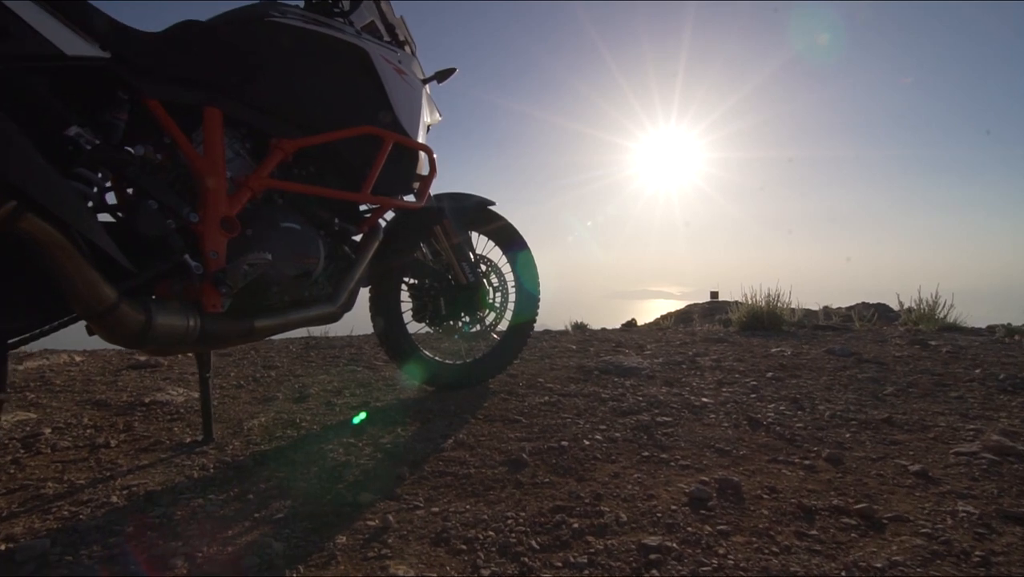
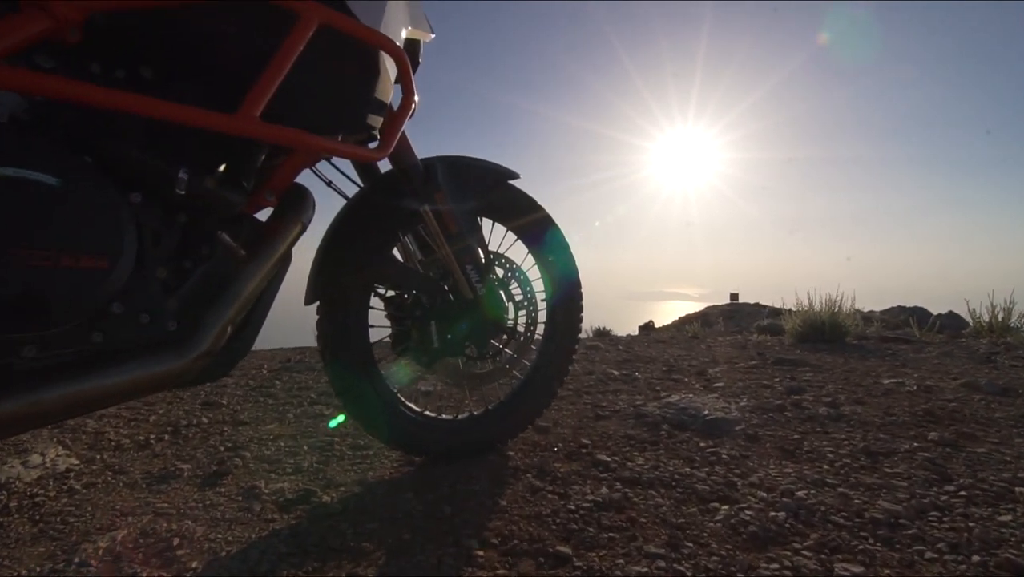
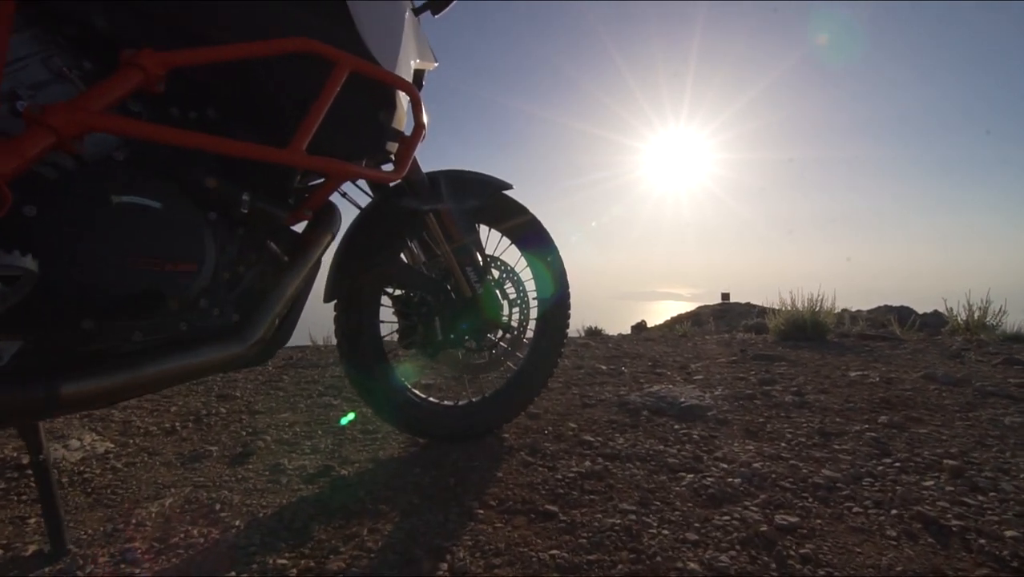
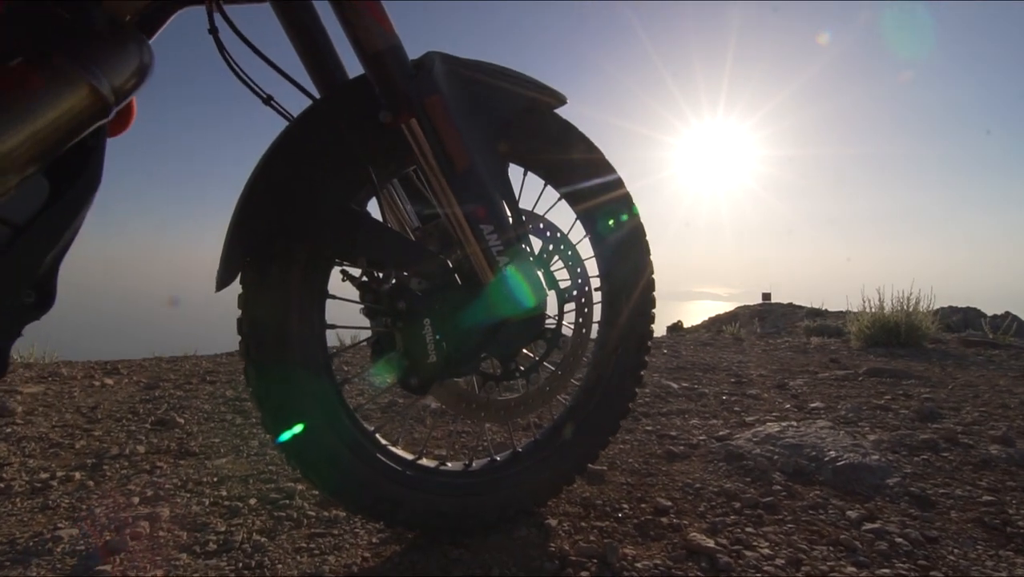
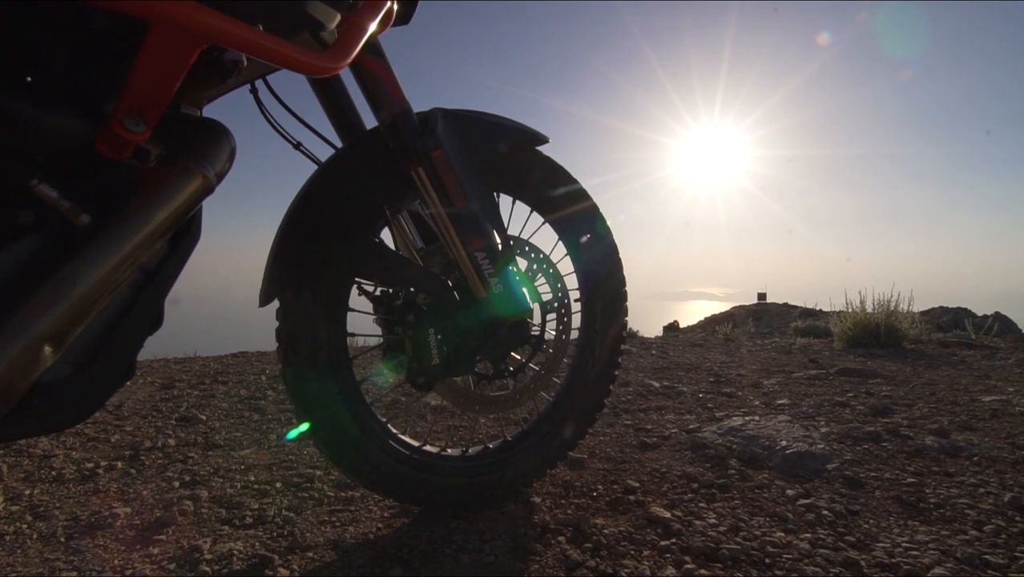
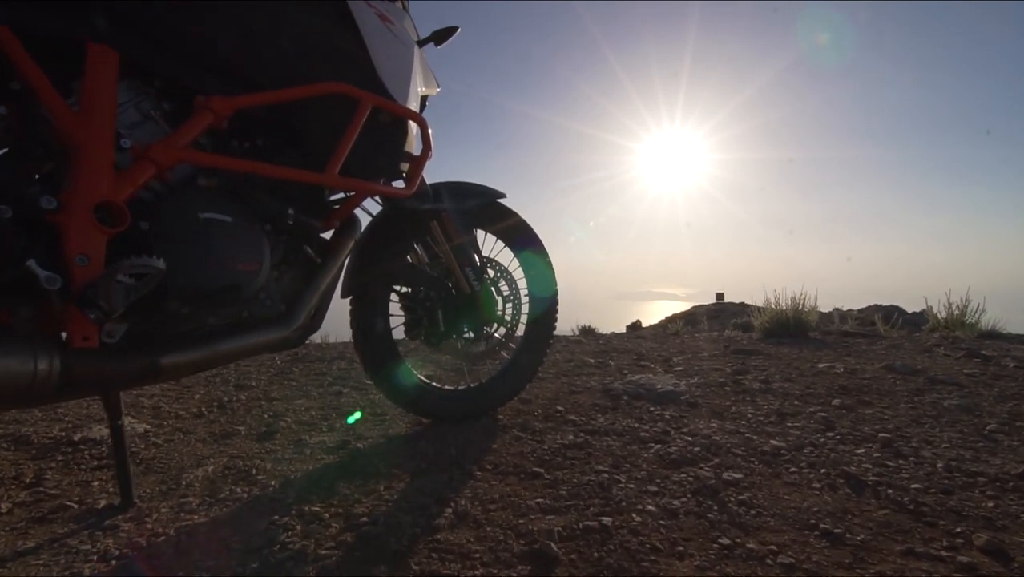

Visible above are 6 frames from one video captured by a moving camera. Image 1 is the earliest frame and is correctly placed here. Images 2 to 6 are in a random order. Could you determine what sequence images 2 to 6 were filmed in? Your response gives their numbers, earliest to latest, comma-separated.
6, 3, 2, 5, 4
